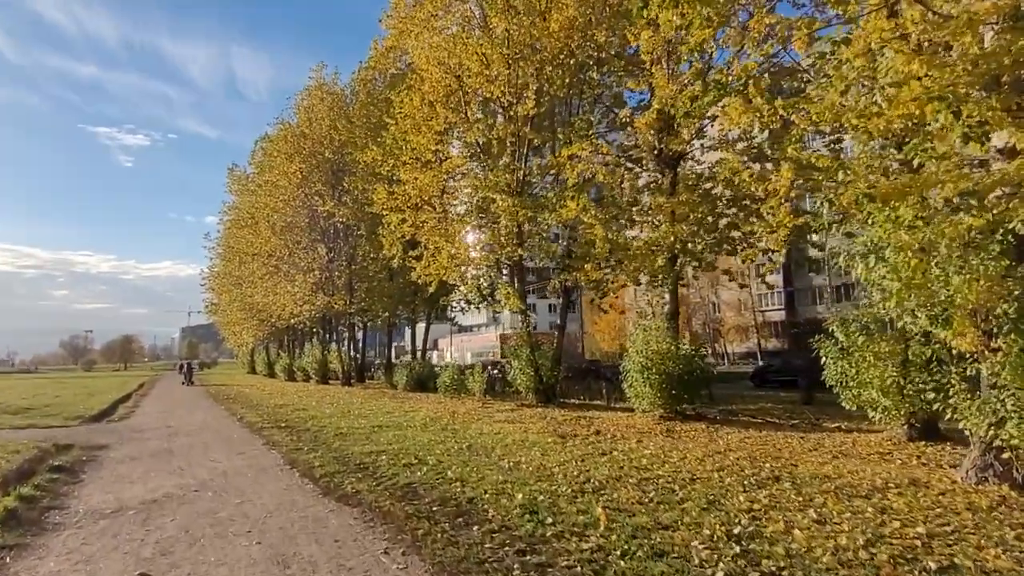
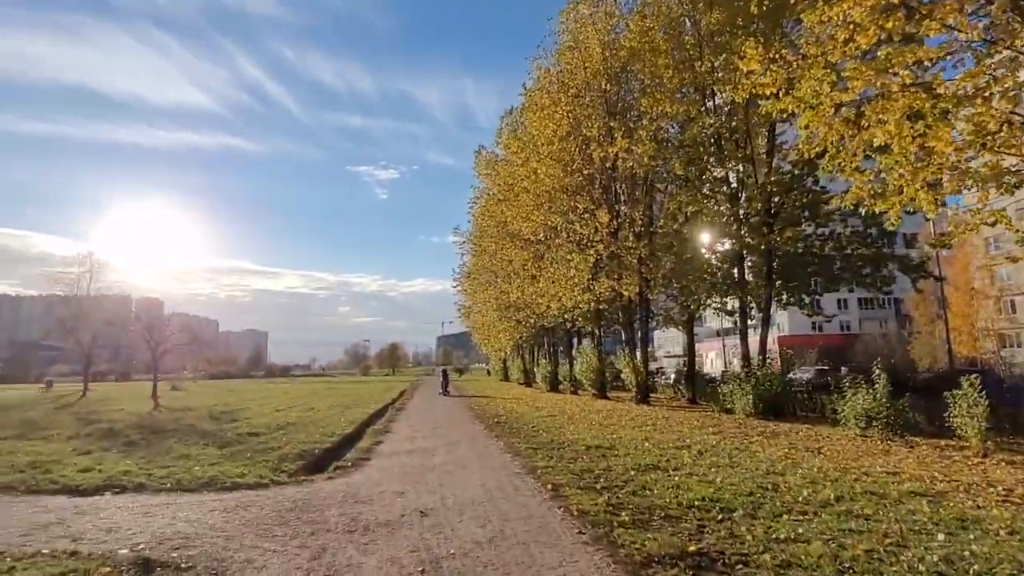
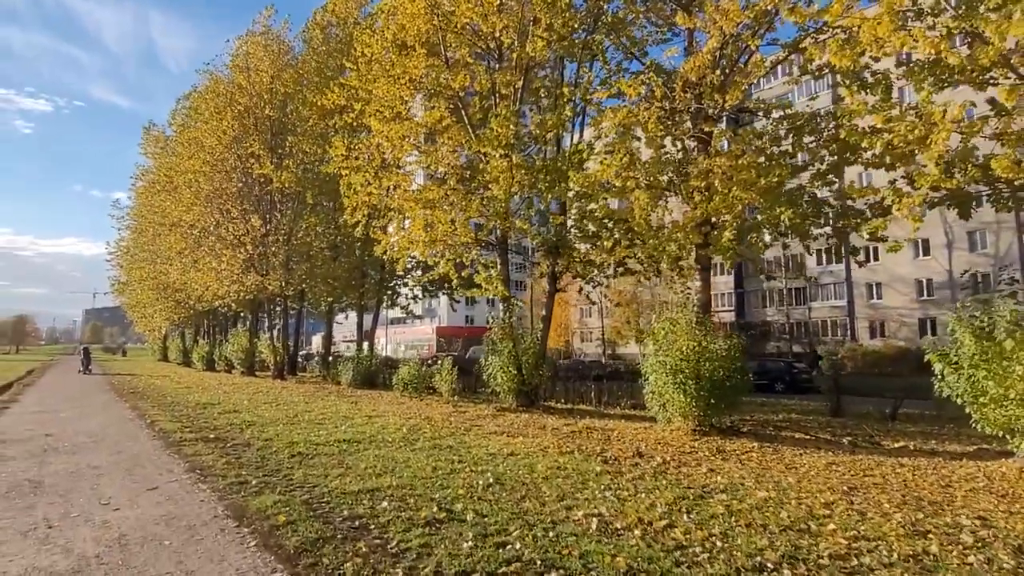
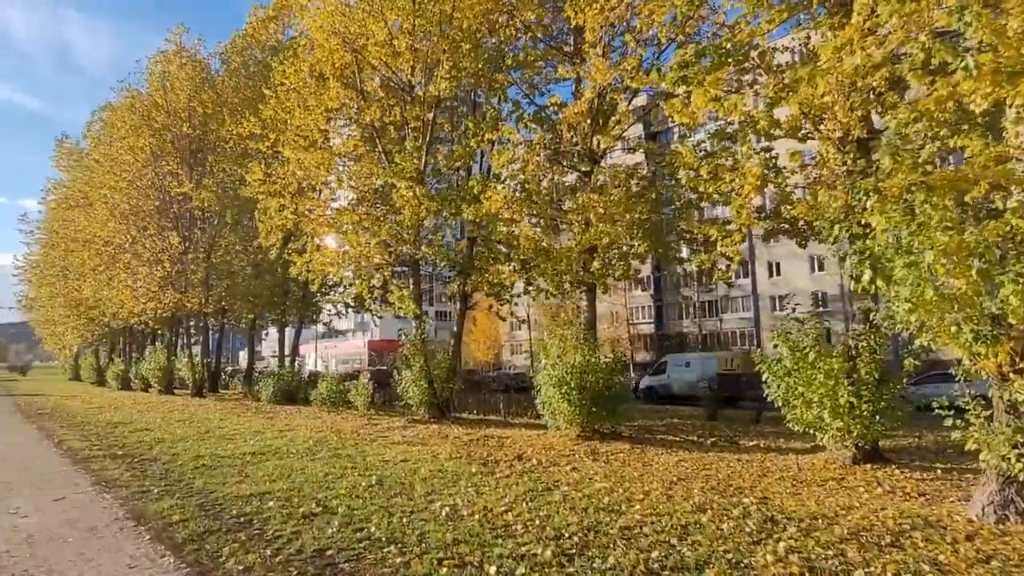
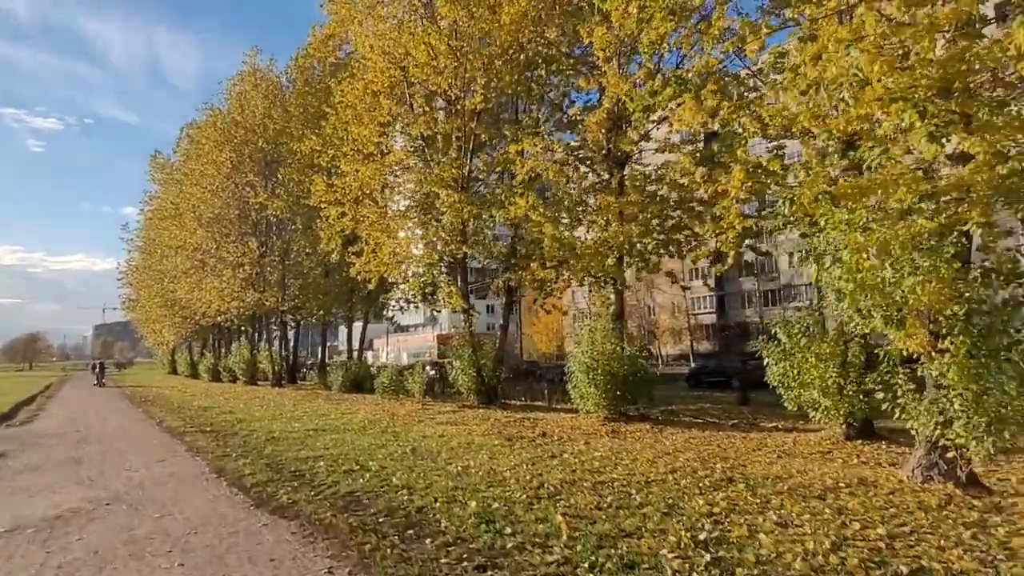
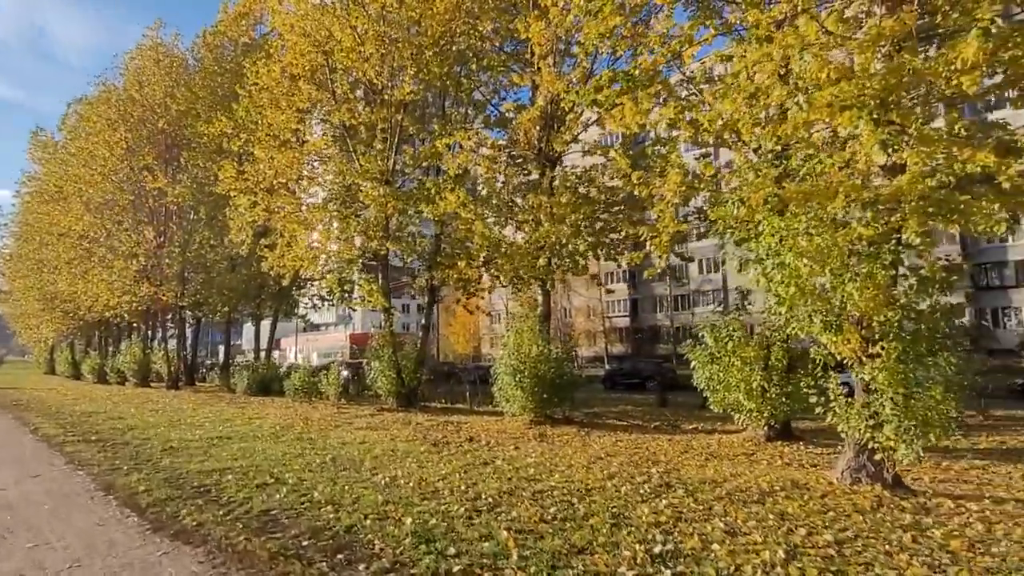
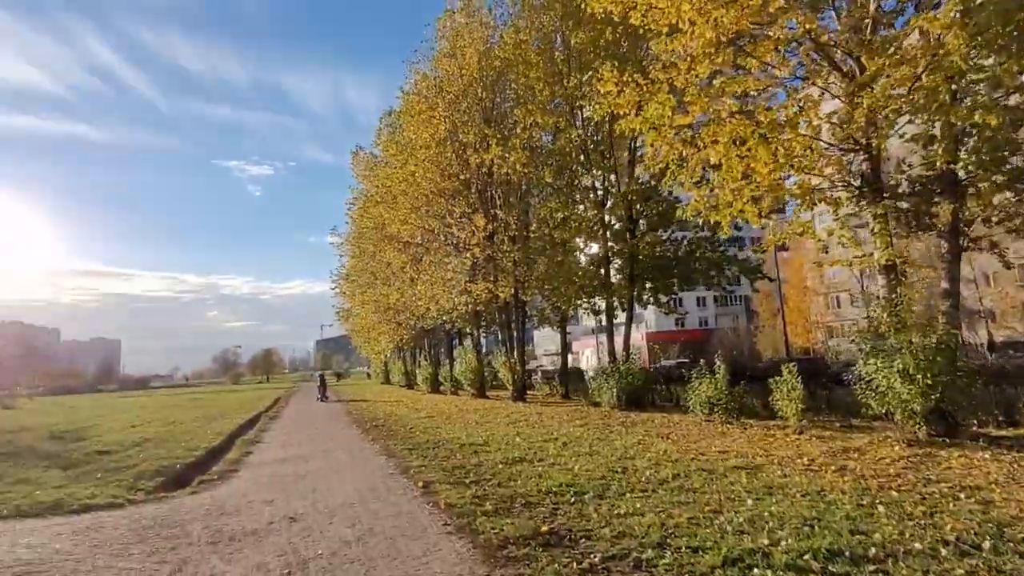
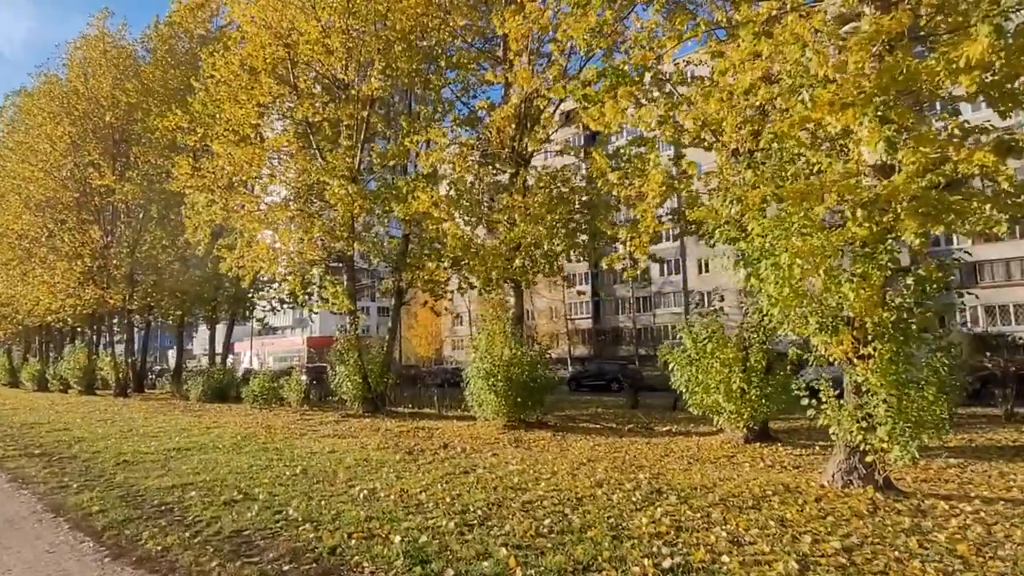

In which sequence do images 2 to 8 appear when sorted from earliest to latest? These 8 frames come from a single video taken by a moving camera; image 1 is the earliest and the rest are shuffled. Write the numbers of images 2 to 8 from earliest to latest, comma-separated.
5, 6, 8, 4, 3, 7, 2
